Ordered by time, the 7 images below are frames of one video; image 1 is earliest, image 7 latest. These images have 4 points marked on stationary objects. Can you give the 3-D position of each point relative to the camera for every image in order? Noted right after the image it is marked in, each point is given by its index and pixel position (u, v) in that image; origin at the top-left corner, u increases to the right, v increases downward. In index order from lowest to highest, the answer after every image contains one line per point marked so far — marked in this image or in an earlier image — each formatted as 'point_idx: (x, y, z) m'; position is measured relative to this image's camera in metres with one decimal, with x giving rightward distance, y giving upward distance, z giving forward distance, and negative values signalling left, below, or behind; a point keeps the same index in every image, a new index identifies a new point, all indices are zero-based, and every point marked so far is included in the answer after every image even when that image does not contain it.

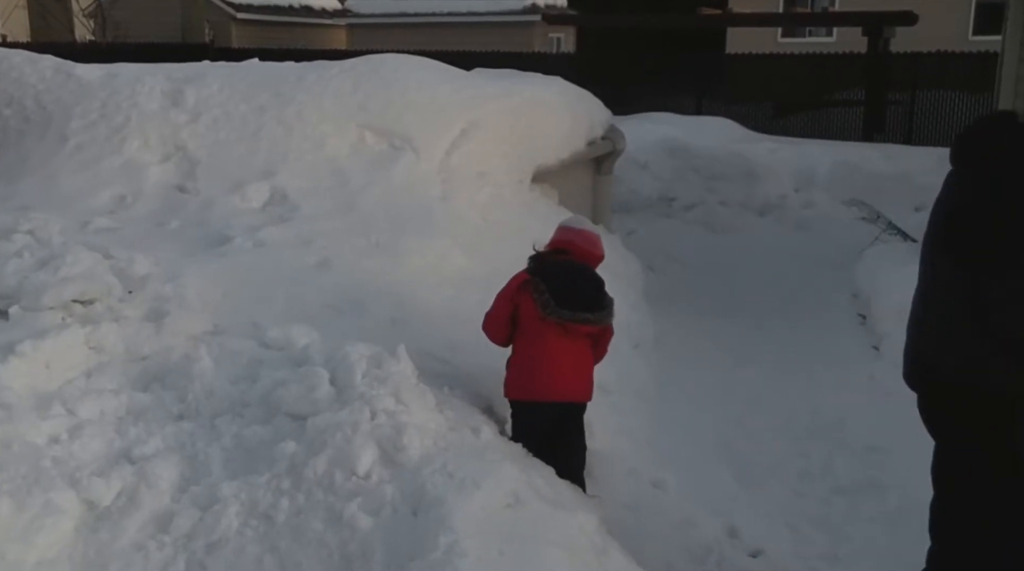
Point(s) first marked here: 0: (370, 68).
0: (-0.9, +1.3, +5.5) m
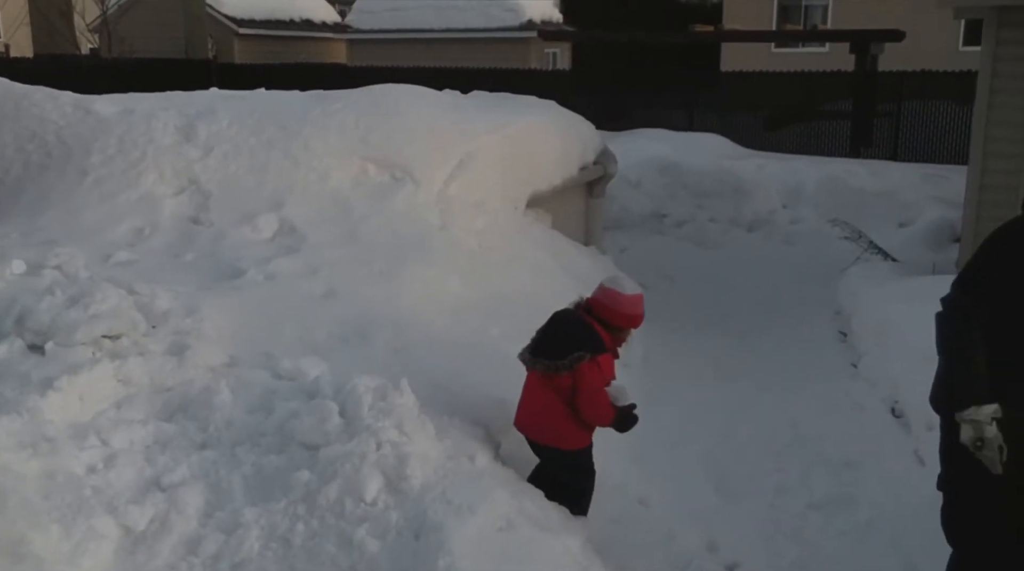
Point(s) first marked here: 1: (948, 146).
0: (-0.9, +1.1, +5.8) m
1: (+5.4, +1.8, +11.1) m
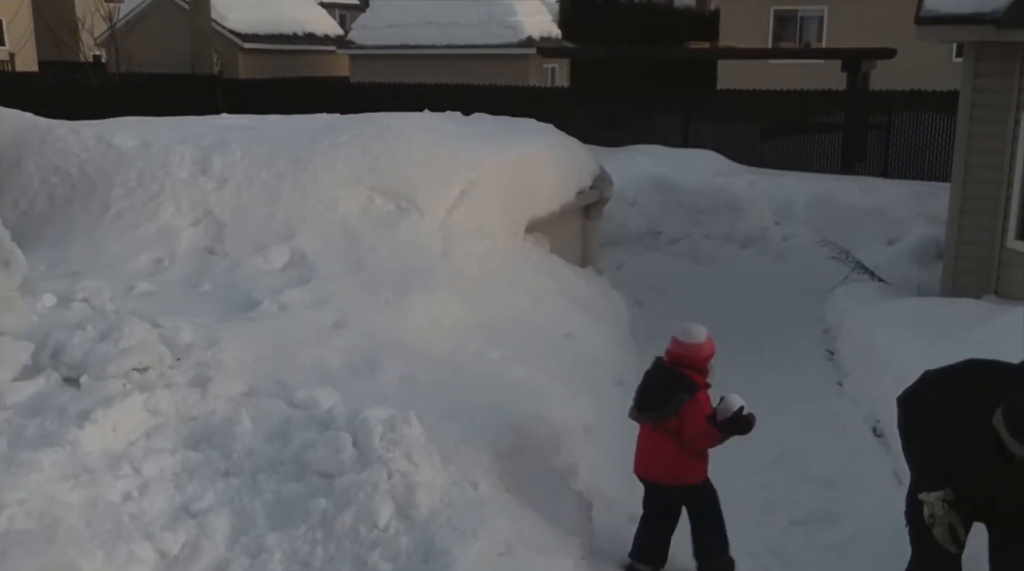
0: (-0.9, +1.0, +6.1) m
1: (+5.4, +1.6, +11.3) m
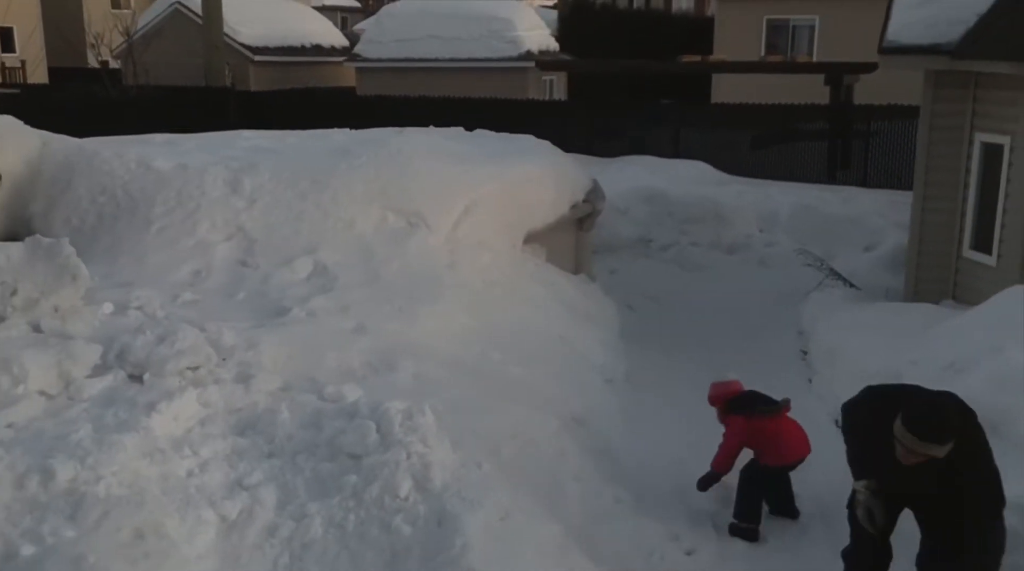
0: (-0.9, +0.9, +6.7) m
1: (+5.4, +1.5, +12.0) m
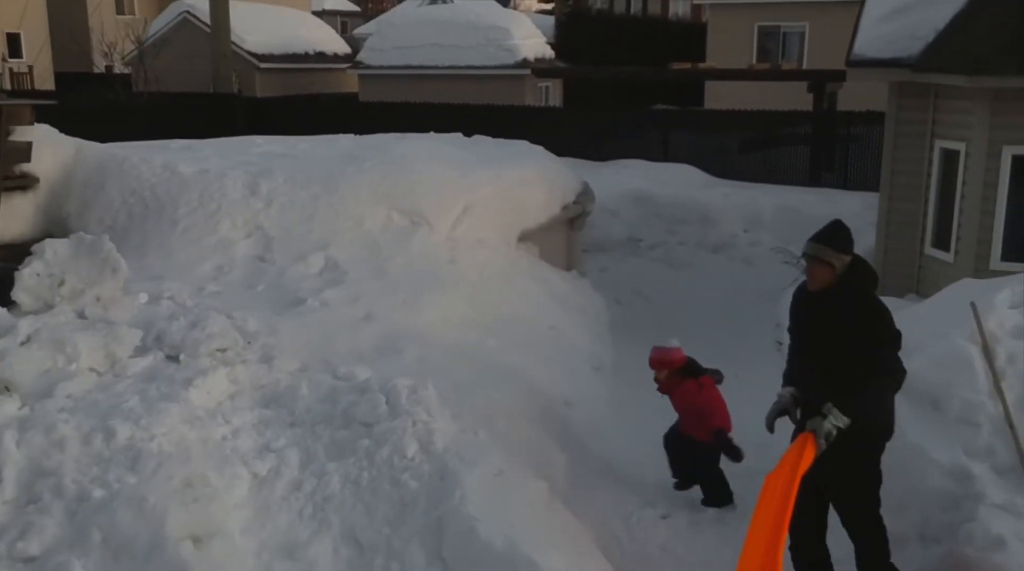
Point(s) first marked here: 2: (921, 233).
0: (-1.0, +1.0, +7.2) m
1: (+5.4, +1.6, +12.5) m
2: (+3.5, +0.5, +7.6) m
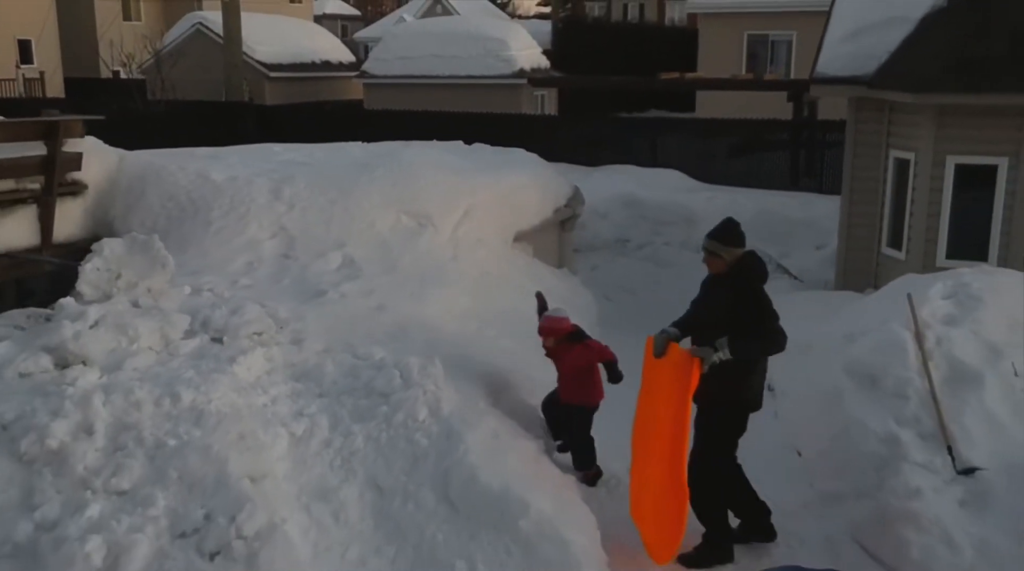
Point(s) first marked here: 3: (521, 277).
0: (-1.0, +1.0, +8.0) m
1: (+5.3, +1.6, +13.3) m
2: (+3.5, +0.5, +8.4) m
3: (+0.1, +0.1, +8.0) m
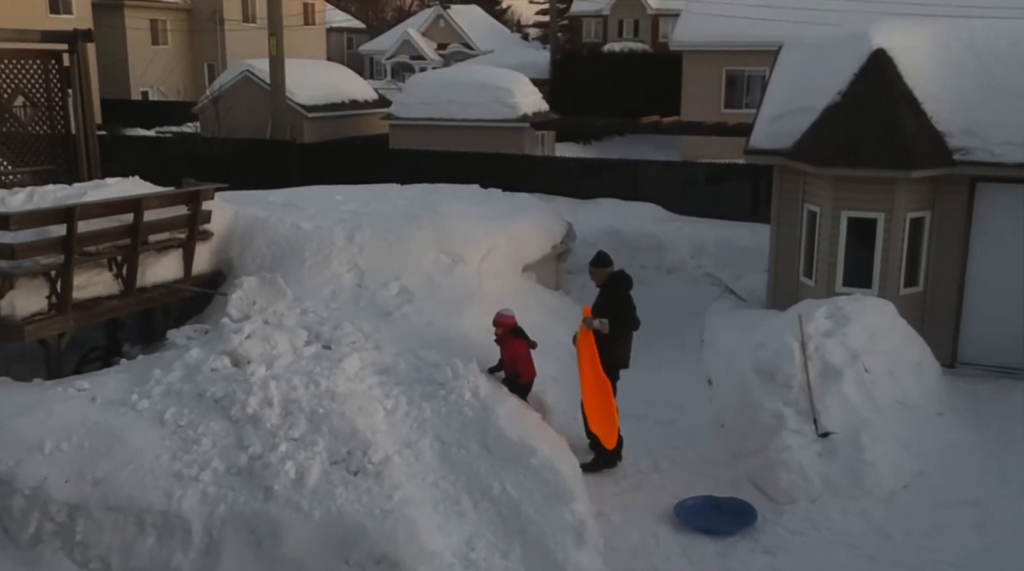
0: (-0.9, +0.8, +10.7) m
1: (+5.4, +1.3, +16.0) m
2: (+3.6, +0.3, +11.1) m
3: (+0.2, -0.2, +10.7) m
